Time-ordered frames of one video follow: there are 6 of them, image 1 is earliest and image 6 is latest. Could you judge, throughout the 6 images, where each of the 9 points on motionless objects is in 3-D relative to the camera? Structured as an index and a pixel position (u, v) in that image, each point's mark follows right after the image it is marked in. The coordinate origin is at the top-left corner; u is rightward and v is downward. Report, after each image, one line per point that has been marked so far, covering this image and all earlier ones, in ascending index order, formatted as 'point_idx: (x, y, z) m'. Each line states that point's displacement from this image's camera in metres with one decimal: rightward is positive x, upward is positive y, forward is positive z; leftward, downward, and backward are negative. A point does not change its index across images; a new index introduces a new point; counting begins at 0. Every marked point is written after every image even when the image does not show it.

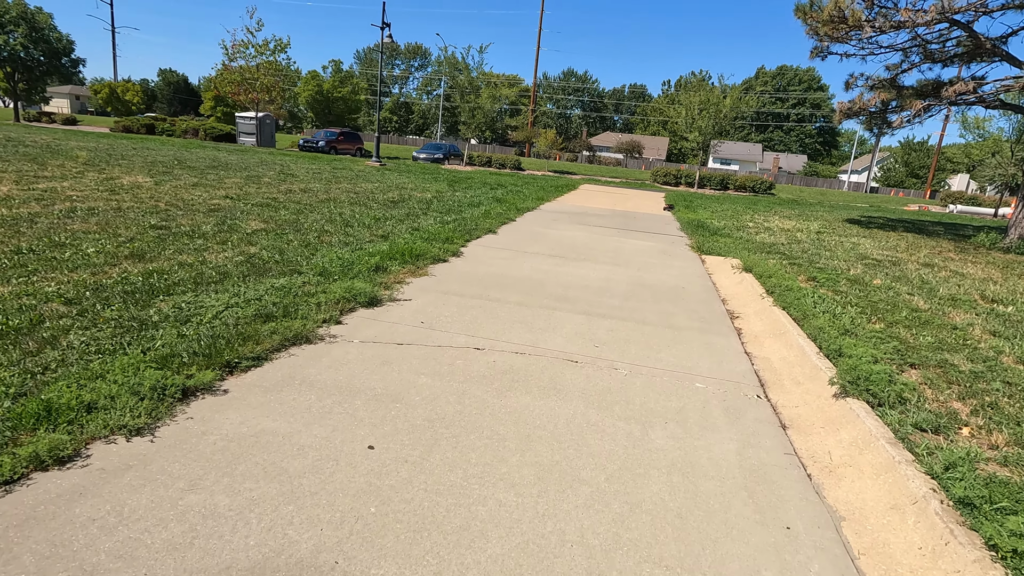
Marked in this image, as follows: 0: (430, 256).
0: (-1.0, +0.4, +6.2) m
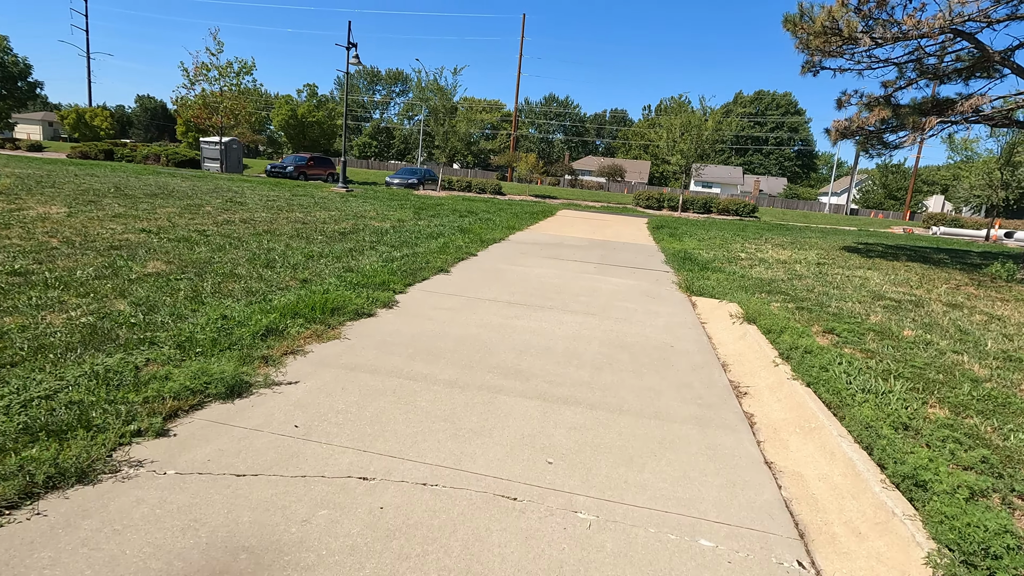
0: (-1.5, -0.2, +4.9) m
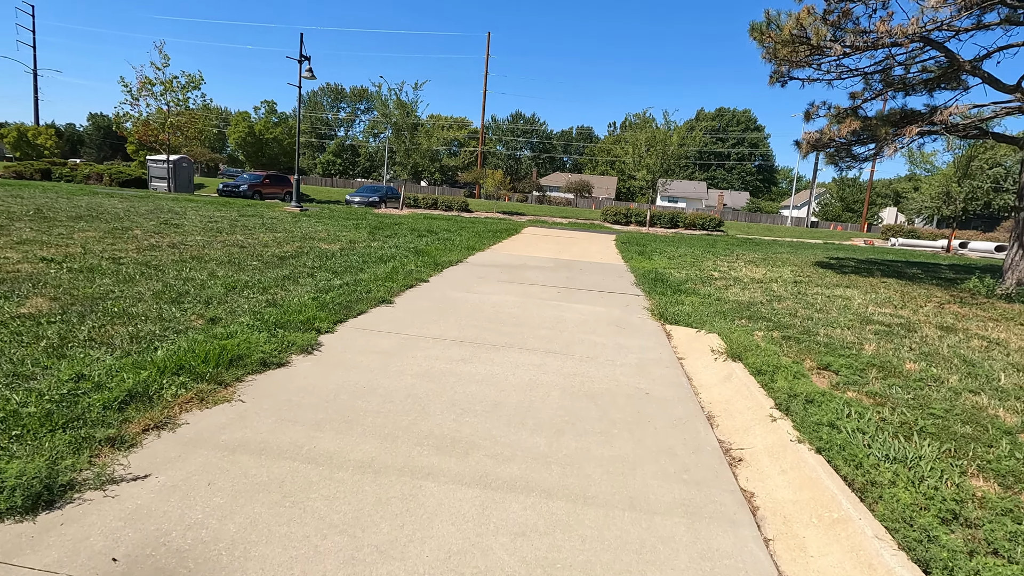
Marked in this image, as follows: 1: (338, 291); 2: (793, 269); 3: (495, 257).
0: (-1.9, -0.5, +4.0) m
1: (-2.1, 0.0, +6.5) m
2: (+5.6, +0.4, +10.8) m
3: (-0.3, +0.6, +10.5) m
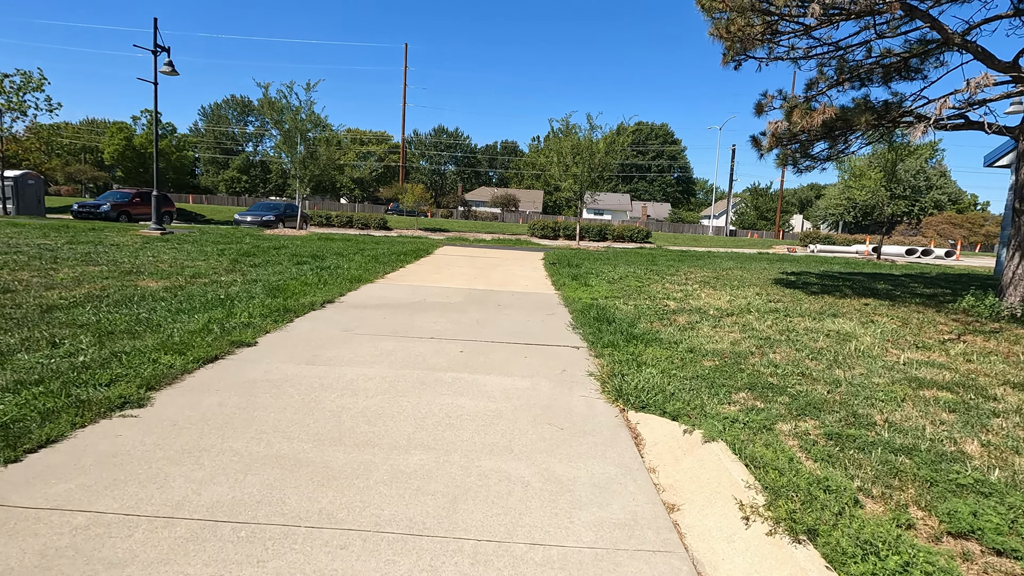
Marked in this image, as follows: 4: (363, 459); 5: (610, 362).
0: (-2.6, -1.1, +1.1) m
1: (-3.1, -0.6, +3.6) m
2: (+4.0, -0.1, +8.9) m
3: (-1.9, -0.1, +7.8) m
4: (-0.8, -0.9, +2.9) m
5: (+0.9, -0.6, +4.7) m
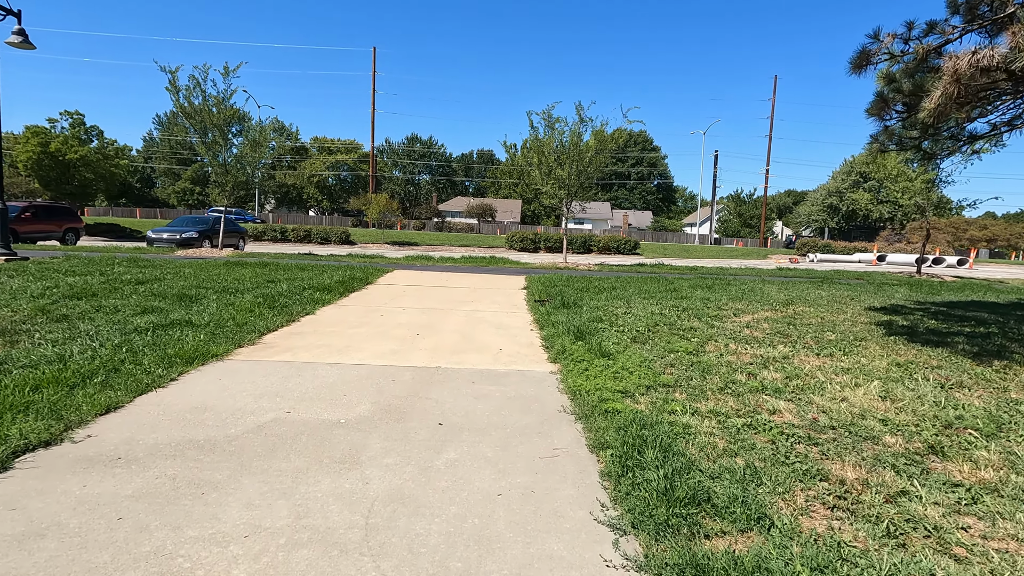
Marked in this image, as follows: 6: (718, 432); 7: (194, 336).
0: (-2.6, -1.6, -2.8) m
1: (-3.2, -1.3, -0.3) m
2: (+3.7, -0.7, +5.2) m
3: (-2.2, -0.8, +3.9) m
4: (-0.9, -1.5, -0.9) m
5: (+0.7, -1.2, +1.0) m
6: (+1.3, -0.9, +3.5) m
7: (-3.2, -0.5, +5.4) m
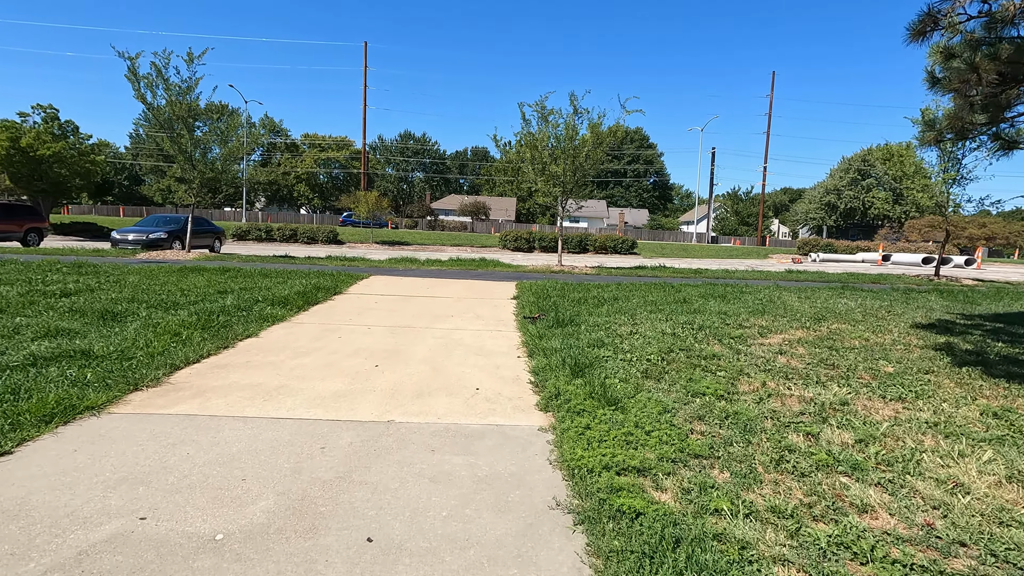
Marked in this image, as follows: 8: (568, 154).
0: (-2.7, -1.9, -4.0) m
1: (-3.4, -1.5, -1.5) m
2: (+3.5, -0.9, +4.0) m
3: (-2.3, -1.0, +2.7) m
4: (-1.0, -1.7, -2.1) m
5: (+0.5, -1.5, -0.2) m
6: (+1.2, -1.1, +2.3) m
7: (-3.4, -0.7, +4.2) m
8: (+2.1, +5.0, +20.1) m
